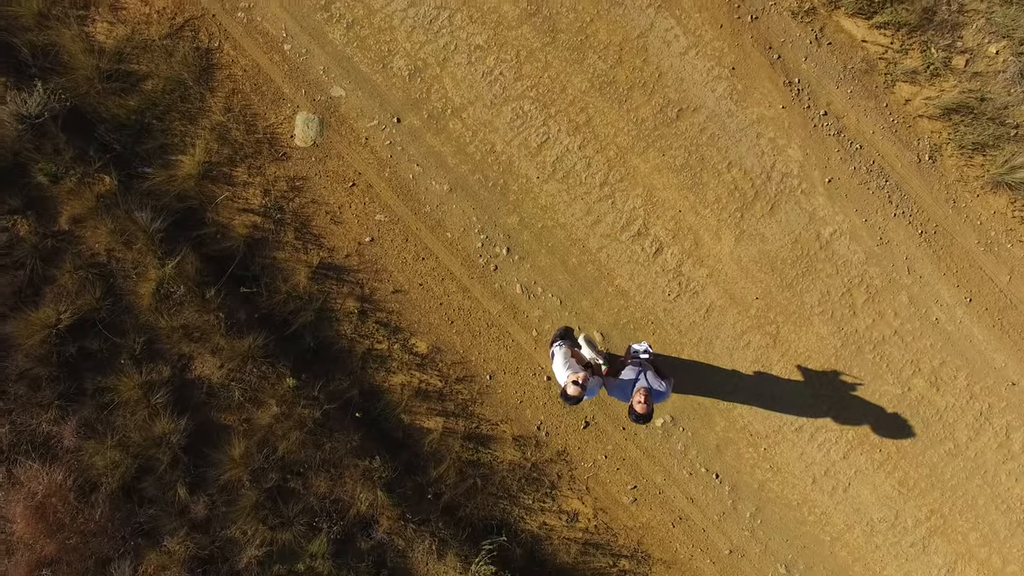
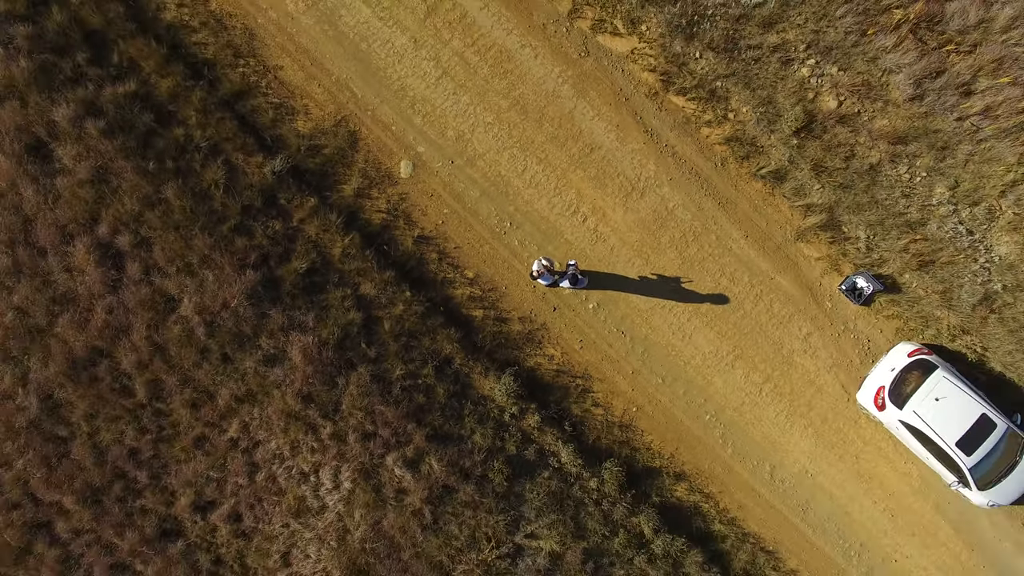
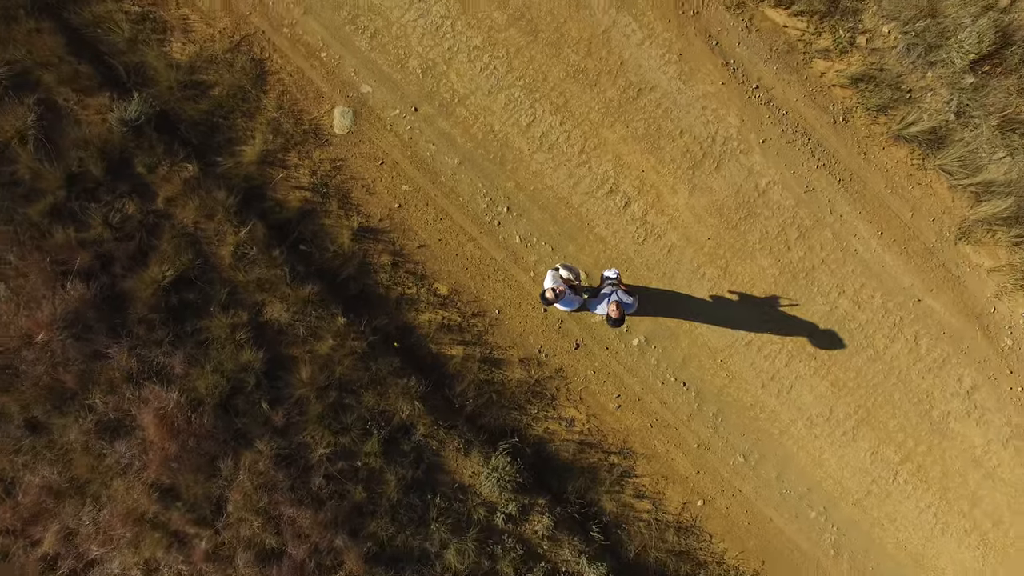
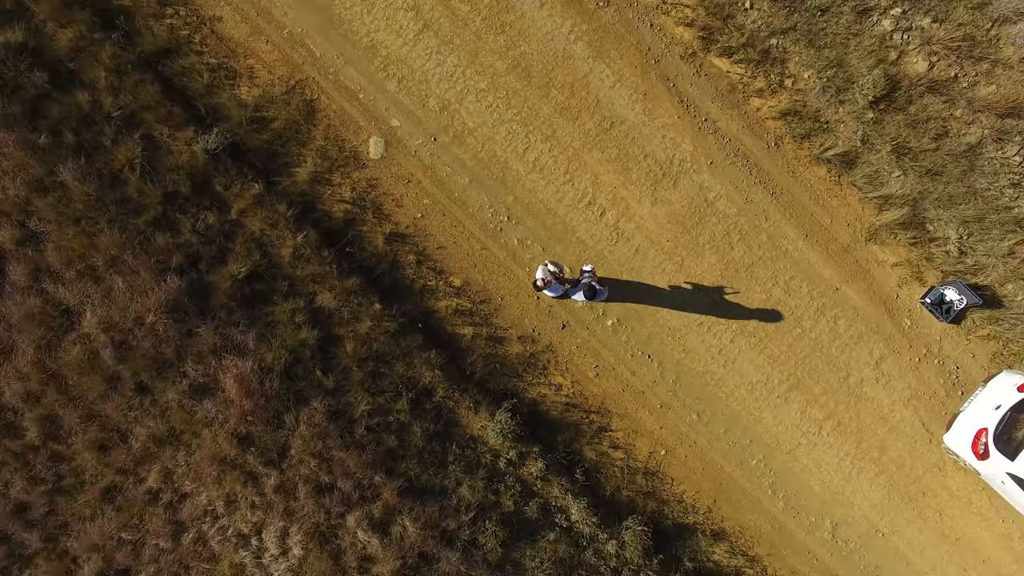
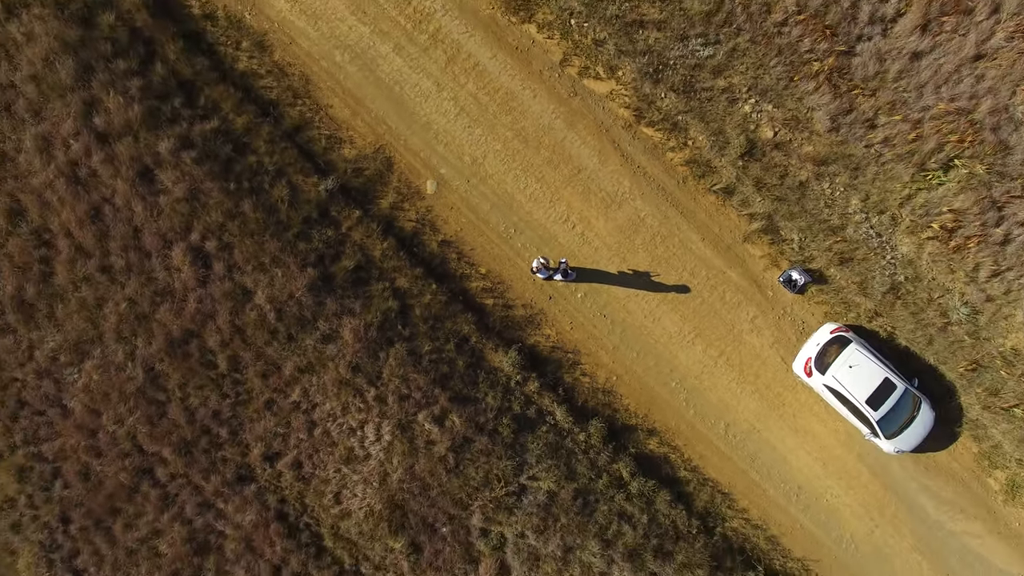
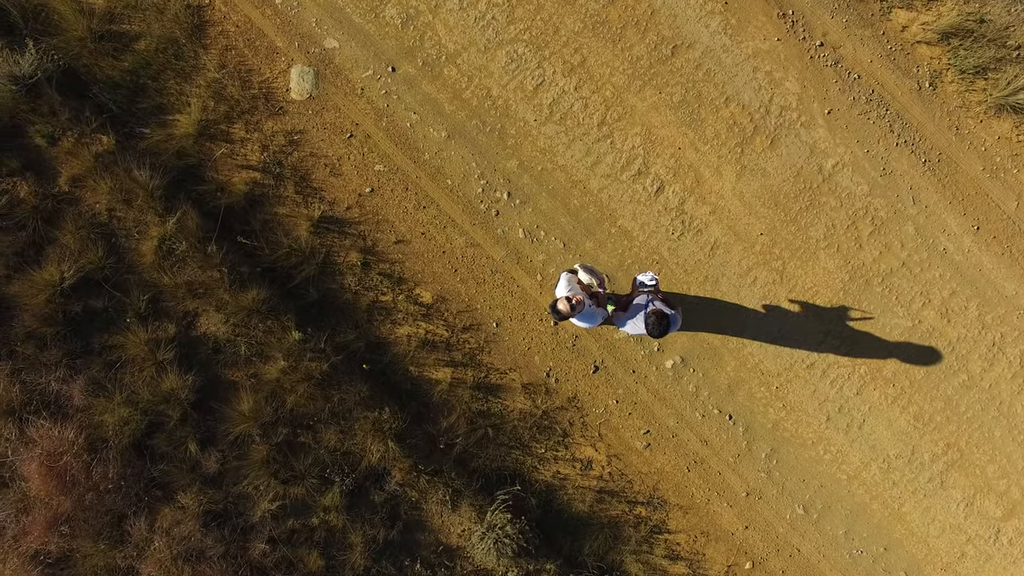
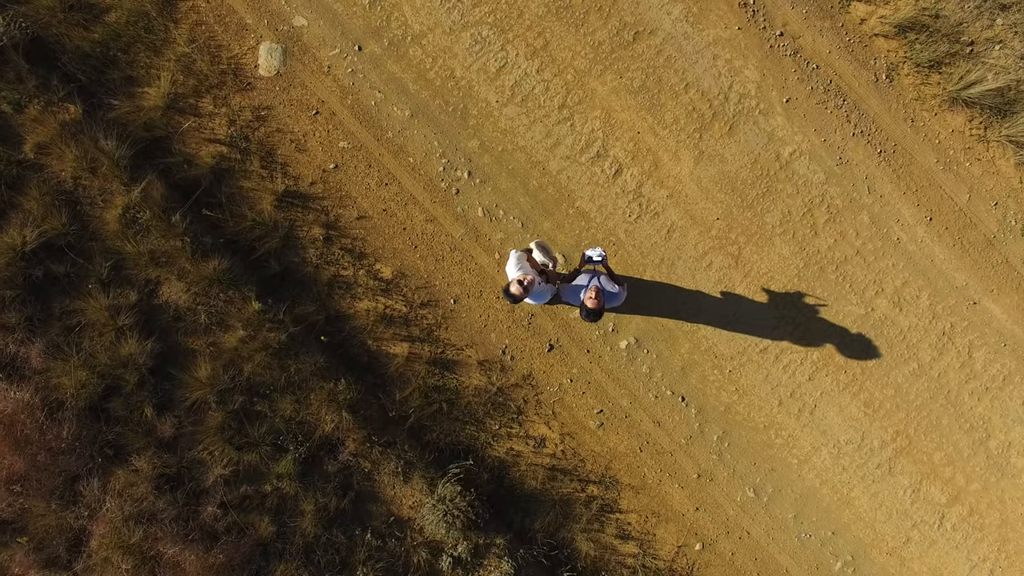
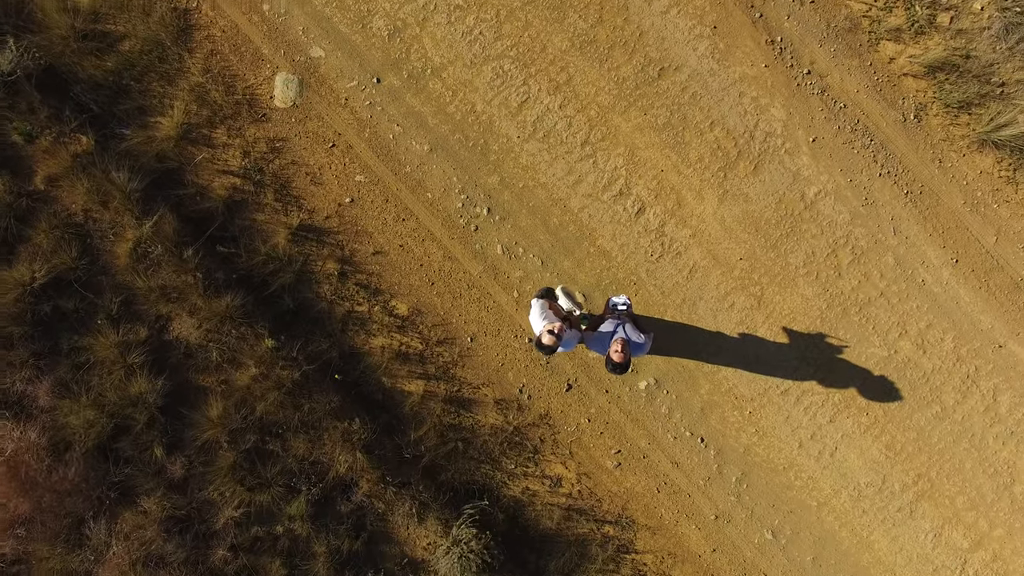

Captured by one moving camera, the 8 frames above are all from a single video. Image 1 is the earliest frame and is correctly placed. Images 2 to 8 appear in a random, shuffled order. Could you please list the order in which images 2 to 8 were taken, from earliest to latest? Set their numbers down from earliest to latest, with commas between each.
8, 7, 6, 3, 4, 2, 5
